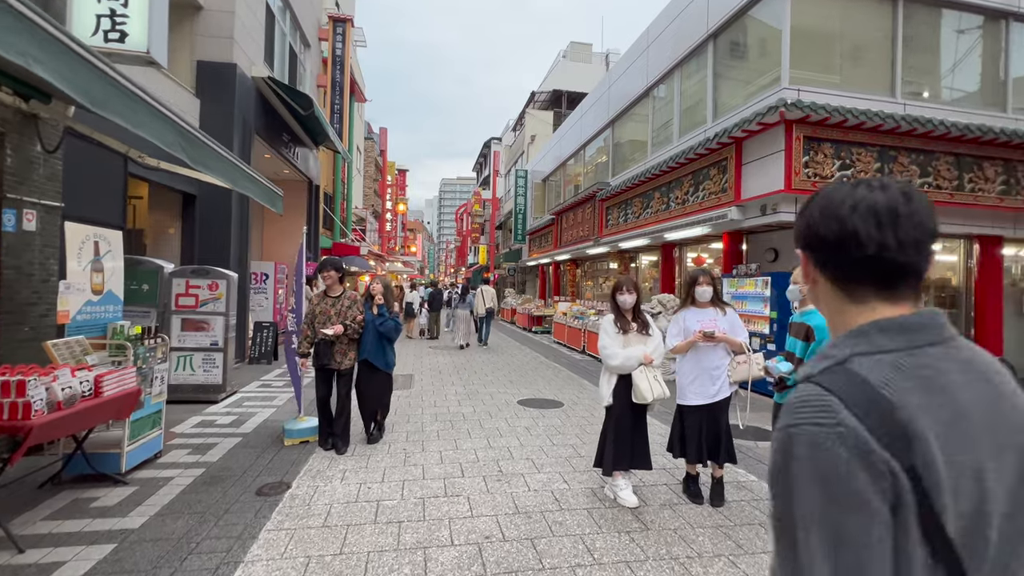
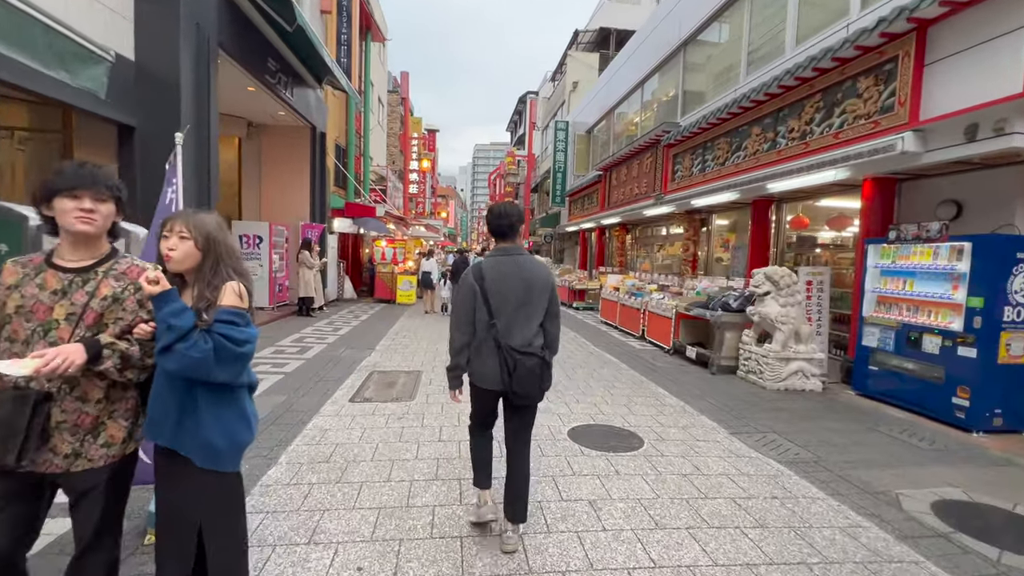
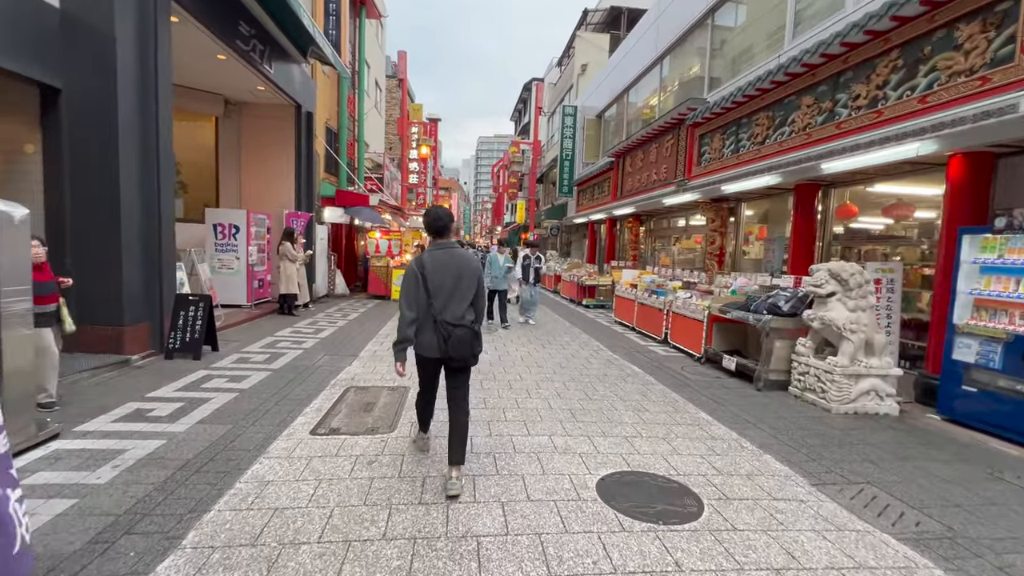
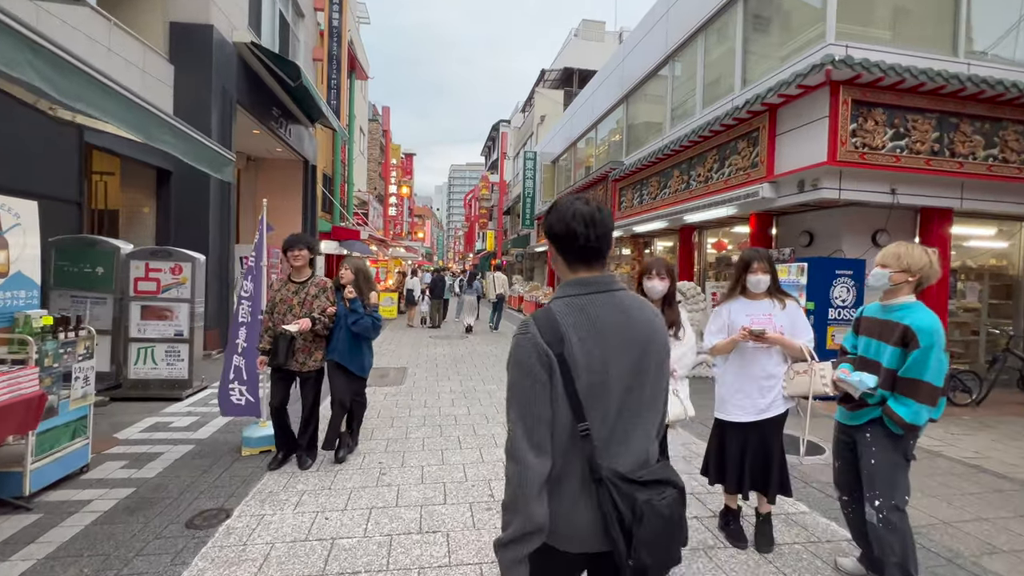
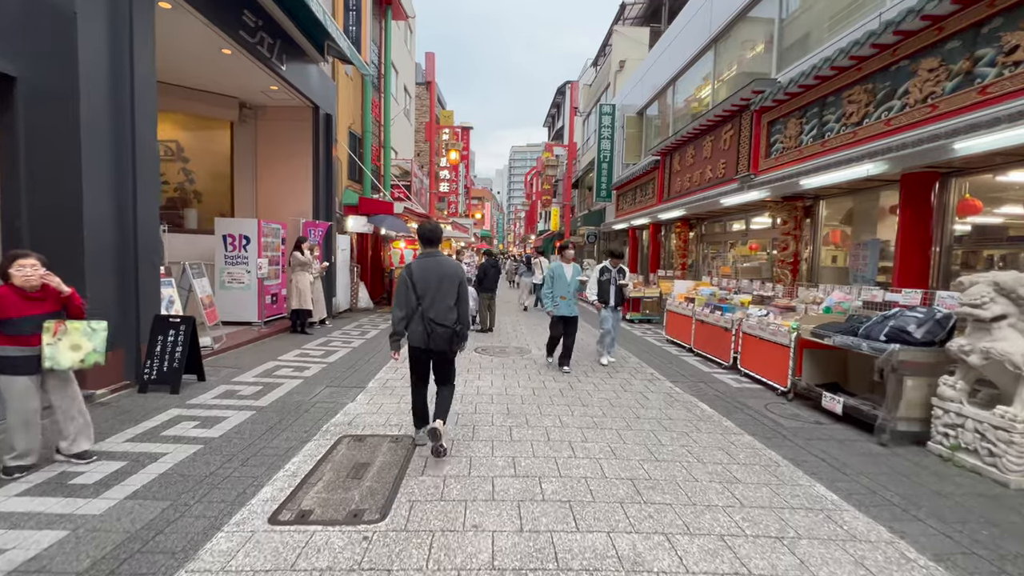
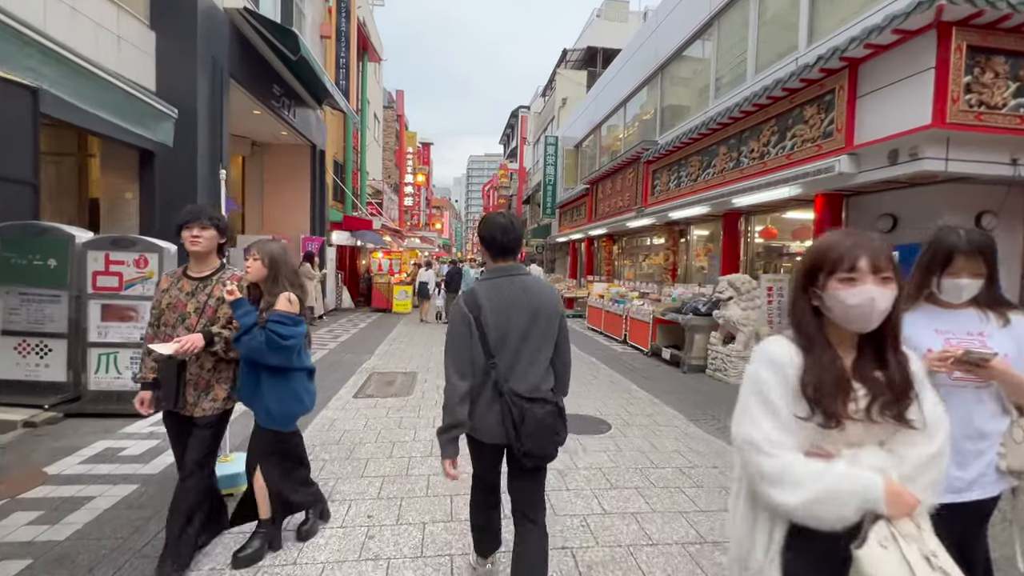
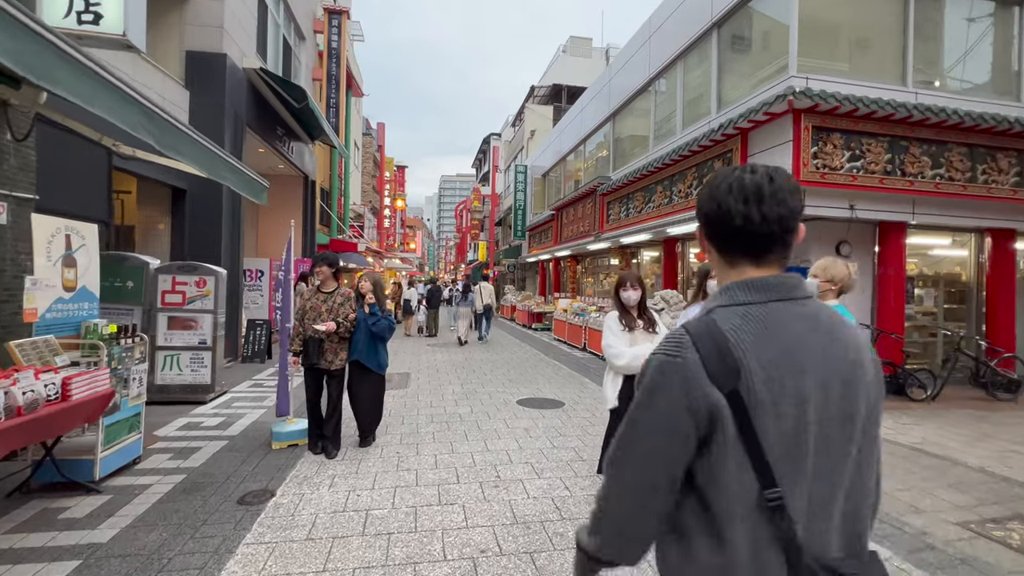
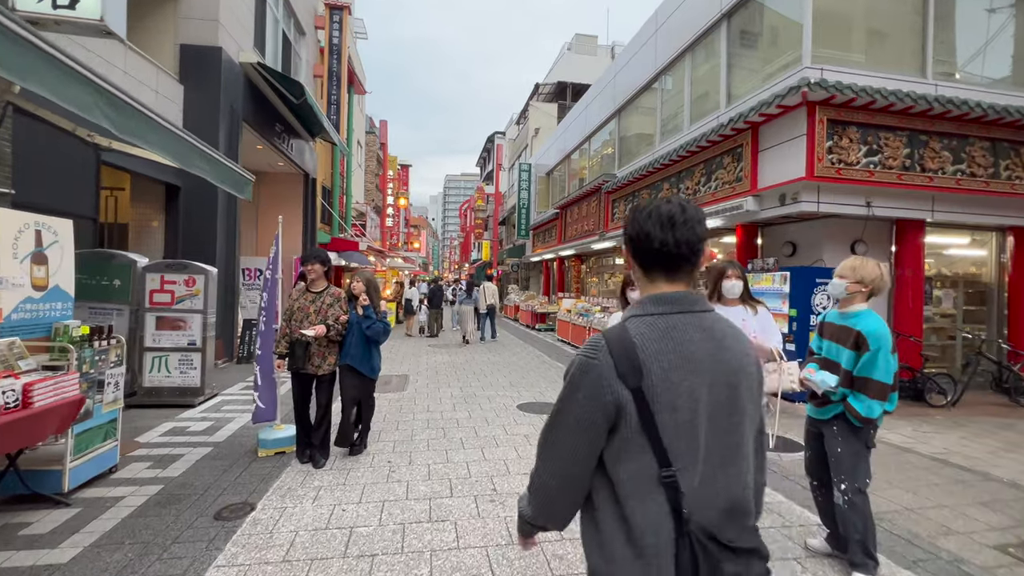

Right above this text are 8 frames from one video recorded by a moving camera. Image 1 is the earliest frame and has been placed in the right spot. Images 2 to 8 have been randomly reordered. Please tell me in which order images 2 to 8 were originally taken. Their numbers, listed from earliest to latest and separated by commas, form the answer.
7, 8, 4, 6, 2, 3, 5
